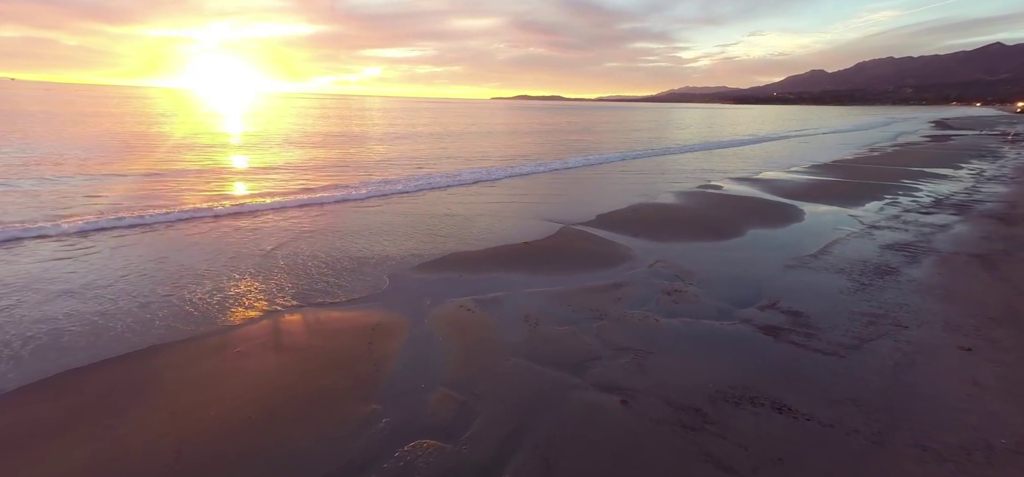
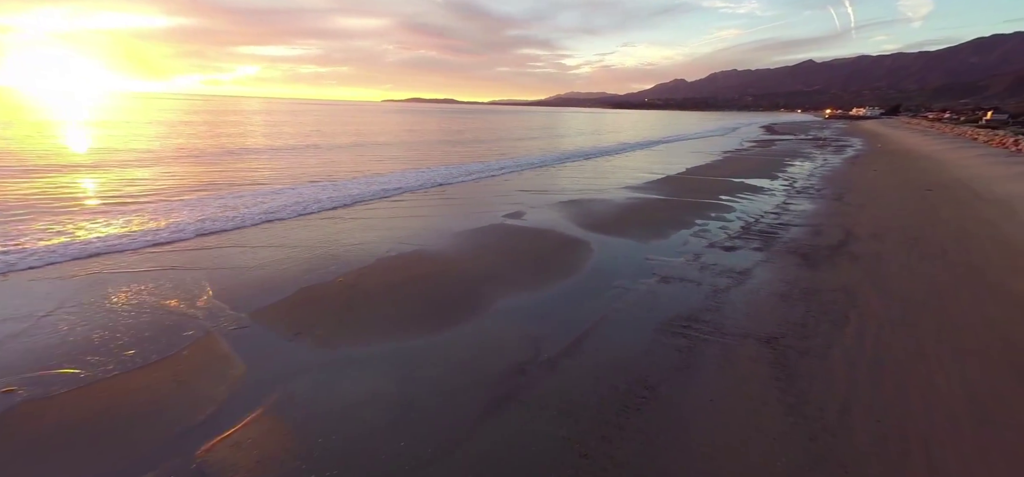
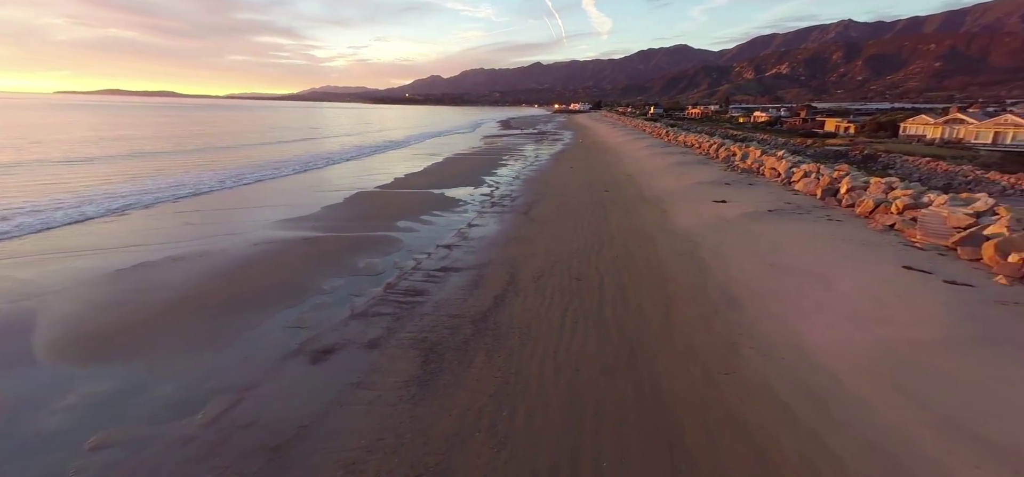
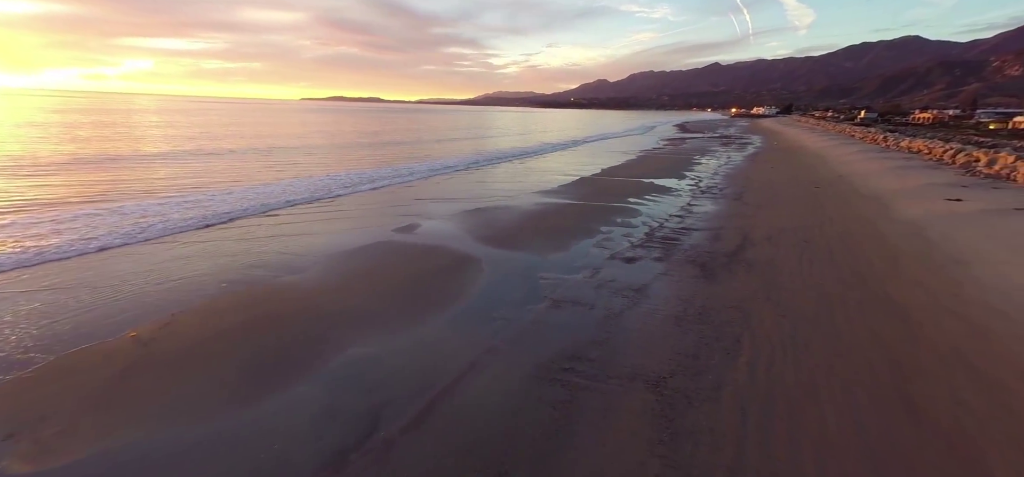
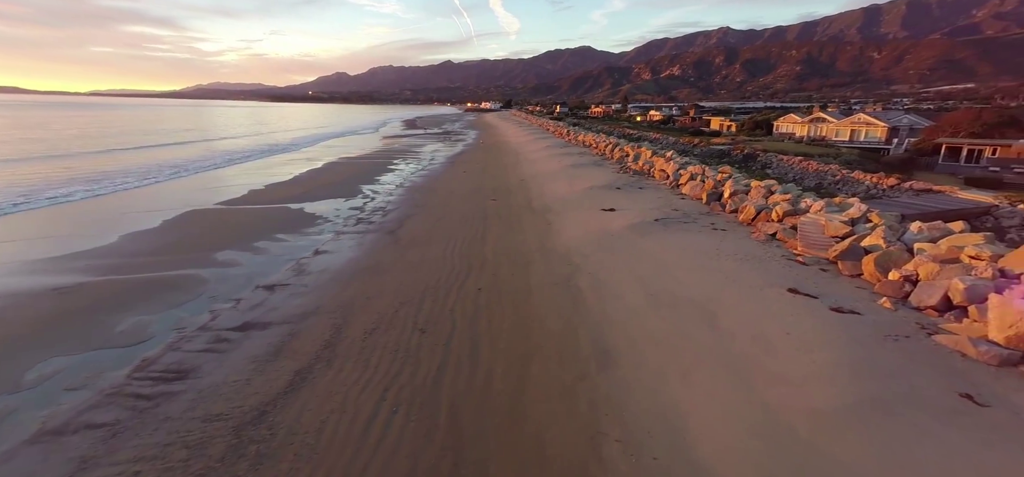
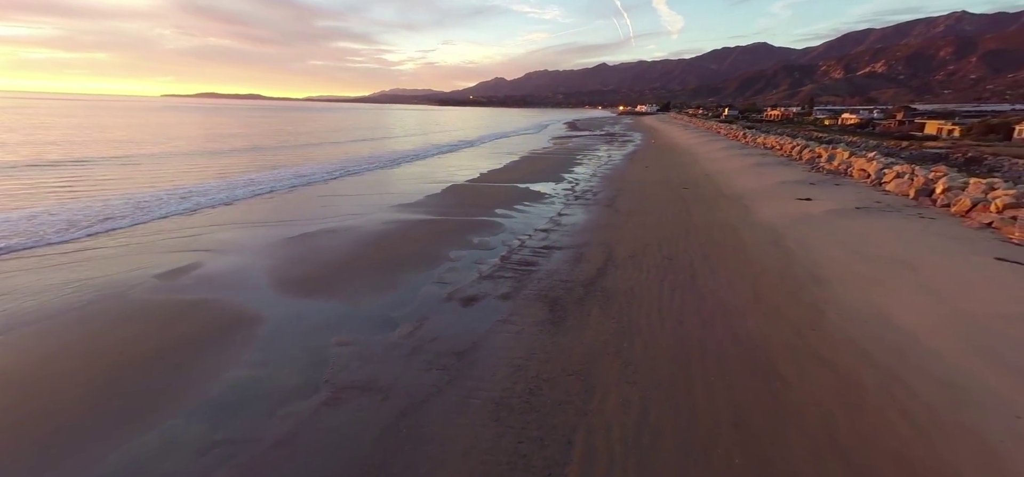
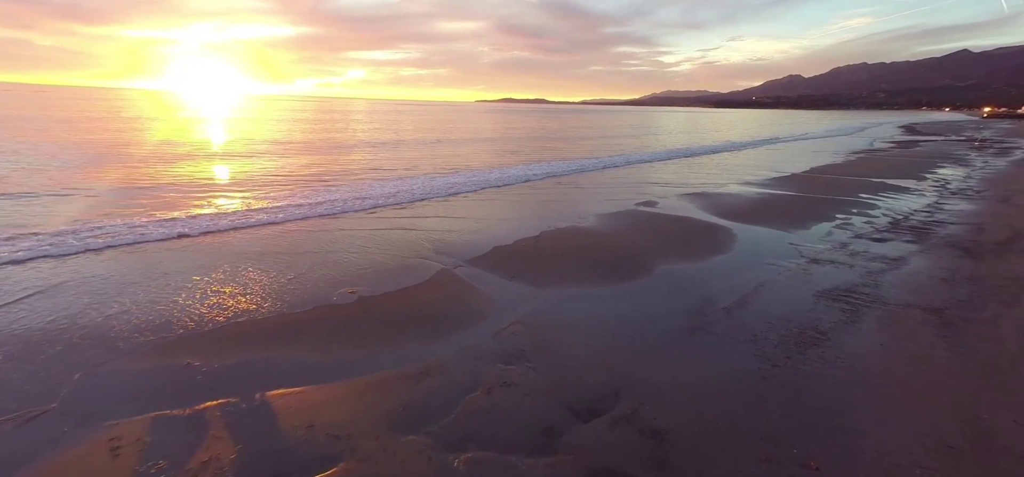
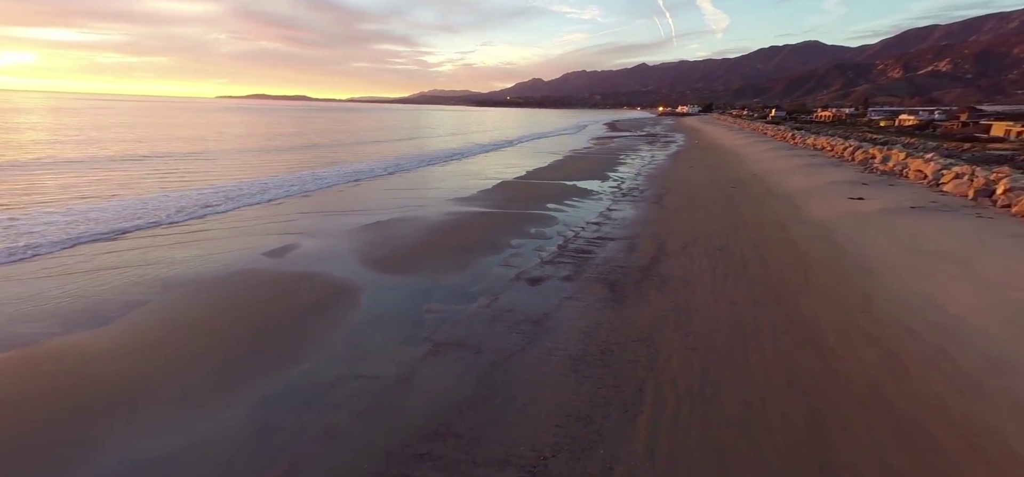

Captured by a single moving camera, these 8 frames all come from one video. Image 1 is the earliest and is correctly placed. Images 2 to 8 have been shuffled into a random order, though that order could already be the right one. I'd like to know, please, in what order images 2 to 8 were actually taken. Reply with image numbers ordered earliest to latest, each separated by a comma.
7, 2, 4, 8, 6, 3, 5
